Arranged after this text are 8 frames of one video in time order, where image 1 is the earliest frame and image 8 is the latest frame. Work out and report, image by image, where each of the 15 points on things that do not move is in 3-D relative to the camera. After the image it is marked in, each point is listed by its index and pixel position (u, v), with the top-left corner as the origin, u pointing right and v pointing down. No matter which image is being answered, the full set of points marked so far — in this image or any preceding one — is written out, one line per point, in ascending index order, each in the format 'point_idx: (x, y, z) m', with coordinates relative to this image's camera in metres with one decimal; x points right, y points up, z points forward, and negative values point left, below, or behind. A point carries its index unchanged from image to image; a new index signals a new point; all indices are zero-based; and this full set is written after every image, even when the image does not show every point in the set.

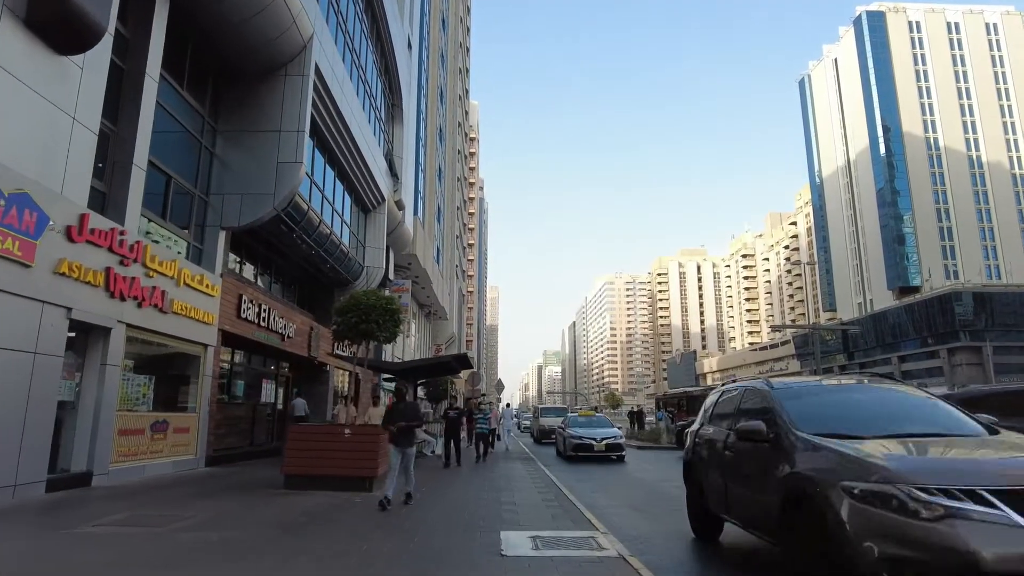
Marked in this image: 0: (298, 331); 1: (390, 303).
0: (-6.4, -1.3, +19.6) m
1: (-2.0, -0.2, +10.9) m
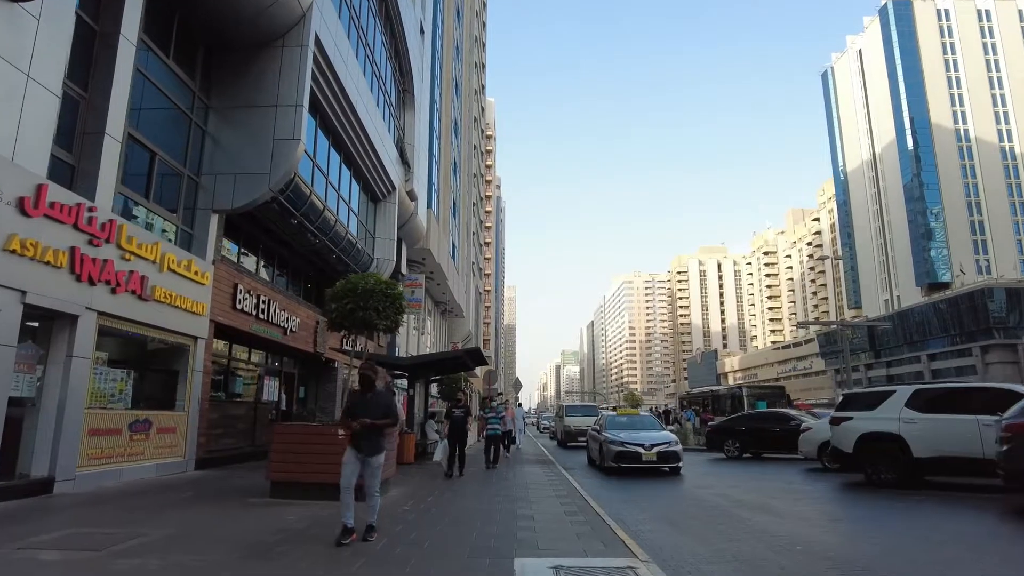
0: (-5.9, -1.0, +18.5) m
1: (-1.8, 0.0, +9.7) m
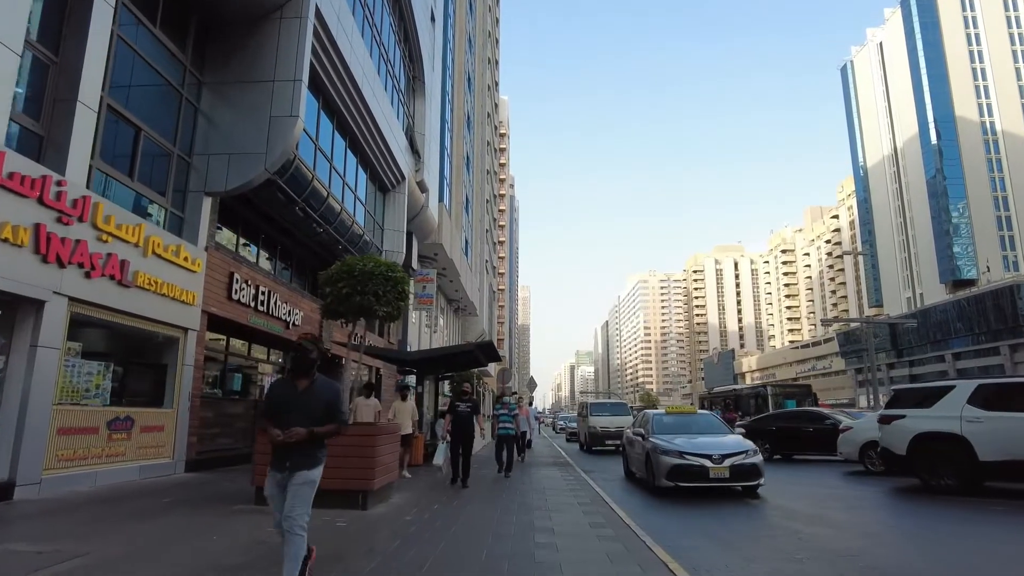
0: (-5.5, -0.8, +17.6) m
1: (-1.6, +0.2, +8.7) m
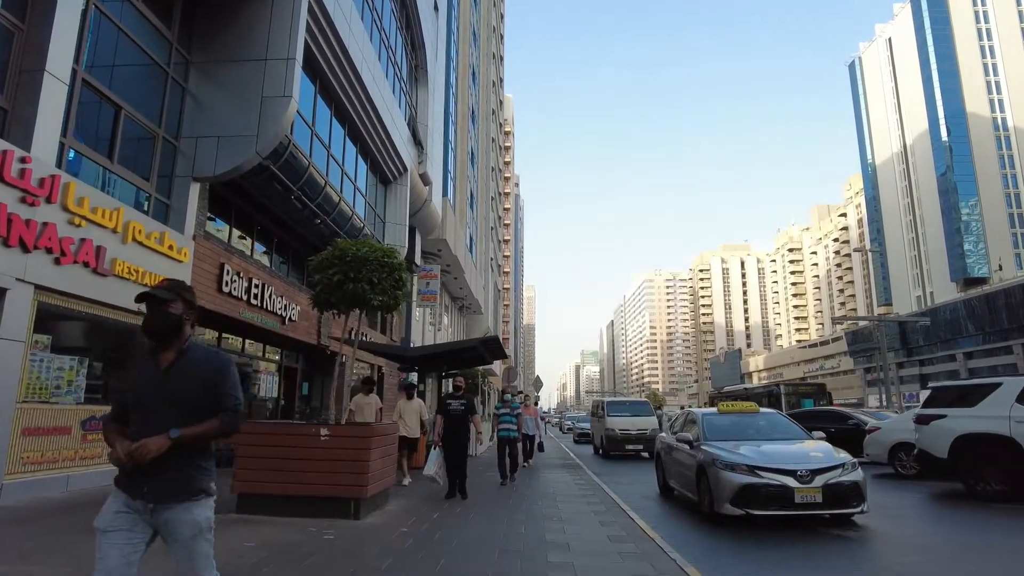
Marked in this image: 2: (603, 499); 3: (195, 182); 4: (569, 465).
0: (-5.3, -0.7, +16.9) m
1: (-1.5, +0.4, +8.0) m
2: (+1.3, -3.0, +9.4) m
3: (-5.5, +1.9, +11.6) m
4: (+1.3, -4.1, +15.4) m
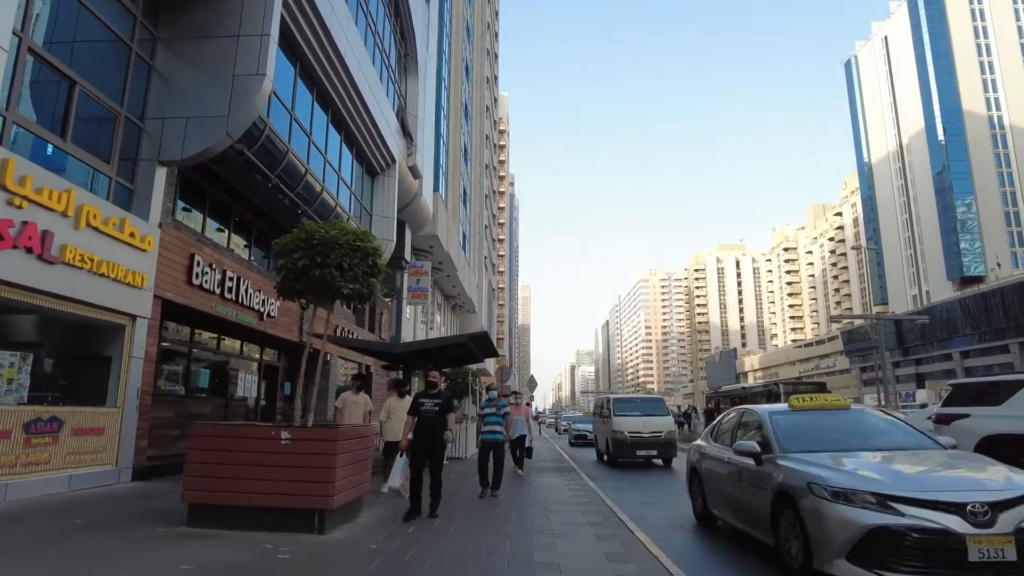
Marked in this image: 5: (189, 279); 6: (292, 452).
0: (-5.5, -0.5, +16.1) m
1: (-1.6, +0.5, +7.2) m
2: (+1.2, -2.9, +8.6) m
3: (-5.7, +2.0, +10.8) m
4: (+1.1, -4.0, +14.7) m
5: (-5.7, +0.2, +11.7) m
6: (-2.0, -1.5, +6.1) m
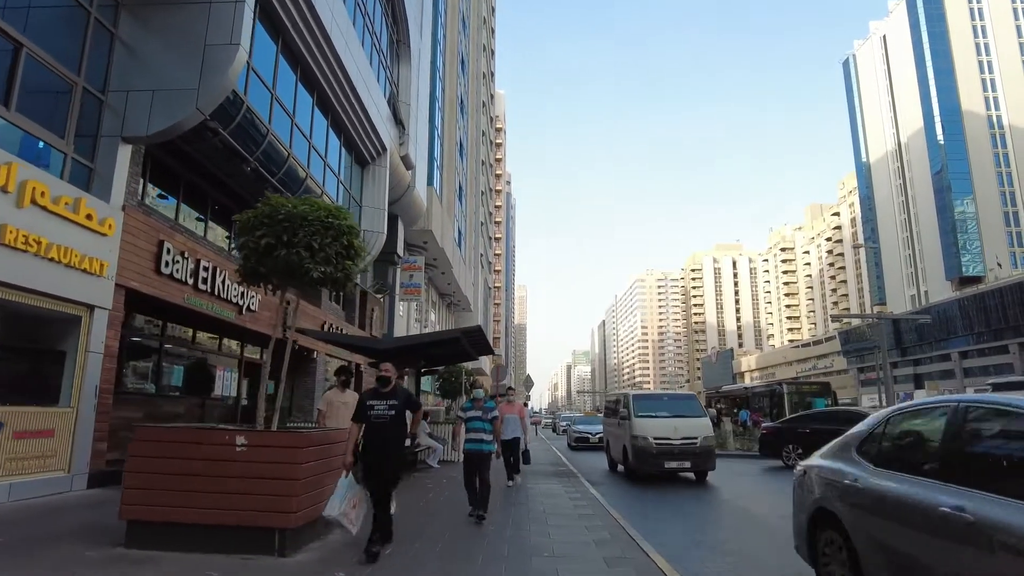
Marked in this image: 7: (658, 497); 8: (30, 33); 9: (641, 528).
0: (-5.6, -0.4, +15.2) m
1: (-1.7, +0.7, +6.3) m
2: (+1.1, -2.7, +7.8) m
3: (-5.8, +2.2, +9.9) m
4: (+1.0, -3.8, +13.8) m
5: (-5.8, +0.3, +10.8) m
6: (-2.1, -1.4, +5.2) m
7: (+2.3, -3.3, +10.2) m
8: (-6.4, +3.4, +8.6) m
9: (+1.5, -2.7, +7.8) m
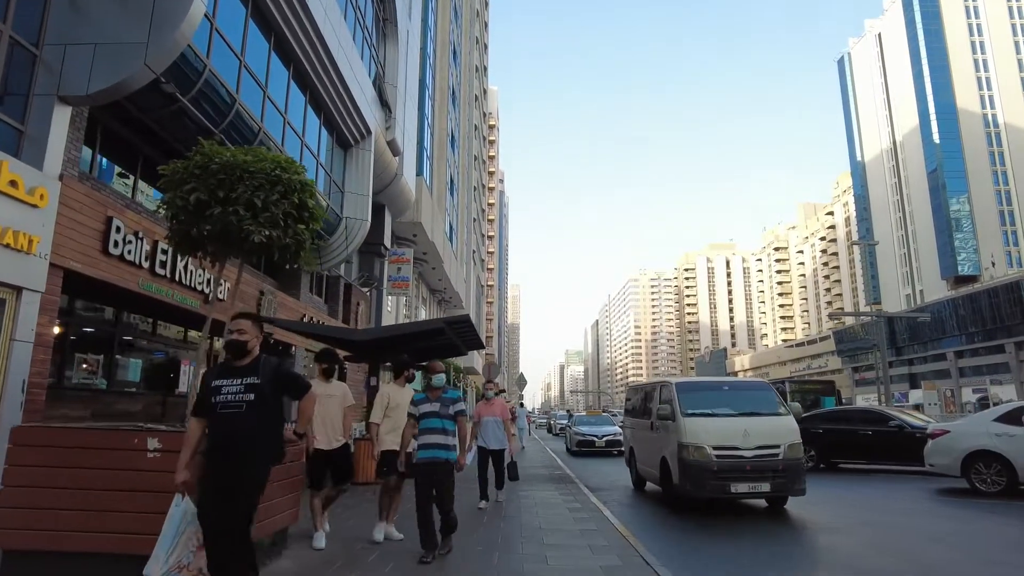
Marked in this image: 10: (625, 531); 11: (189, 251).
0: (-5.8, -0.1, +14.0) m
1: (-1.8, +0.9, +5.1) m
2: (+1.0, -2.5, +6.6) m
3: (-5.9, +2.4, +8.7) m
4: (+0.8, -3.6, +12.6) m
5: (-5.9, +0.6, +9.6) m
6: (-2.2, -1.1, +4.0) m
7: (+2.1, -3.0, +9.1) m
8: (-6.4, +3.7, +7.4) m
9: (+1.4, -2.5, +6.7) m
10: (+1.2, -2.6, +7.3) m
11: (-2.6, +0.3, +5.3) m
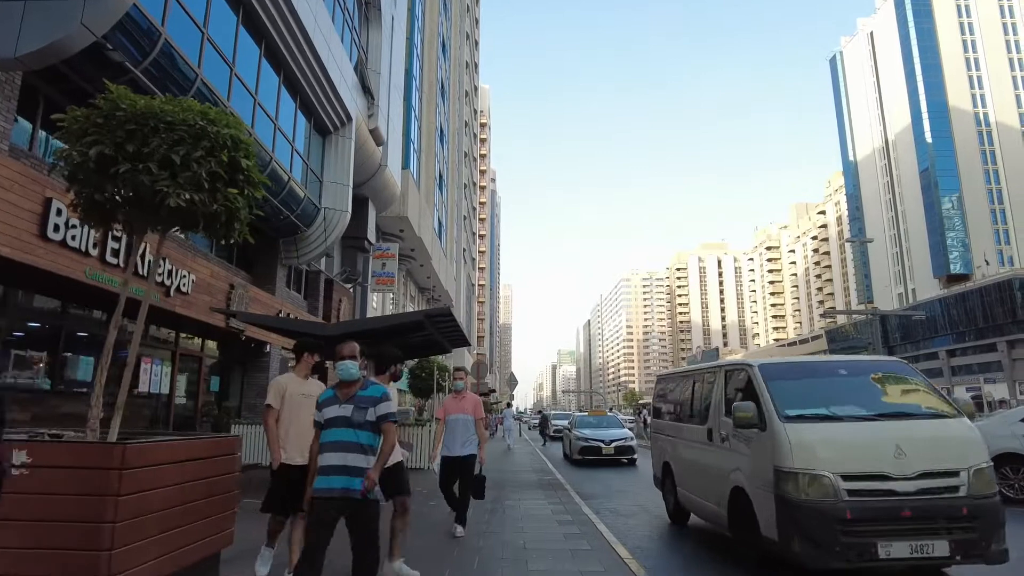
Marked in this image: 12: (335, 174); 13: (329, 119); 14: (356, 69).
0: (-6.1, 0.0, +13.0) m
1: (-1.9, +1.1, +4.2) m
2: (+0.8, -2.3, +5.8) m
3: (-6.1, +2.6, +7.7) m
4: (+0.6, -3.4, +11.8) m
5: (-6.1, +0.7, +8.6) m
6: (-2.3, -1.0, +3.1) m
7: (+1.9, -2.9, +8.2) m
8: (-6.6, +3.8, +6.4) m
9: (+1.2, -2.4, +5.8) m
10: (+1.0, -2.5, +6.4) m
11: (-2.7, +0.5, +4.4) m
12: (-4.9, +3.1, +18.2) m
13: (-4.9, +4.5, +17.7) m
14: (-4.6, +6.4, +19.3) m
